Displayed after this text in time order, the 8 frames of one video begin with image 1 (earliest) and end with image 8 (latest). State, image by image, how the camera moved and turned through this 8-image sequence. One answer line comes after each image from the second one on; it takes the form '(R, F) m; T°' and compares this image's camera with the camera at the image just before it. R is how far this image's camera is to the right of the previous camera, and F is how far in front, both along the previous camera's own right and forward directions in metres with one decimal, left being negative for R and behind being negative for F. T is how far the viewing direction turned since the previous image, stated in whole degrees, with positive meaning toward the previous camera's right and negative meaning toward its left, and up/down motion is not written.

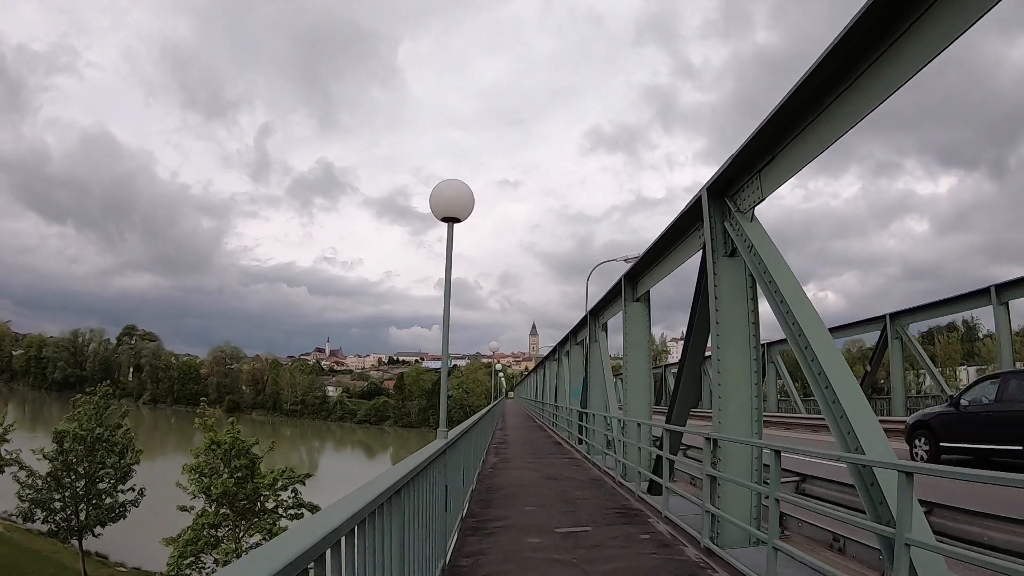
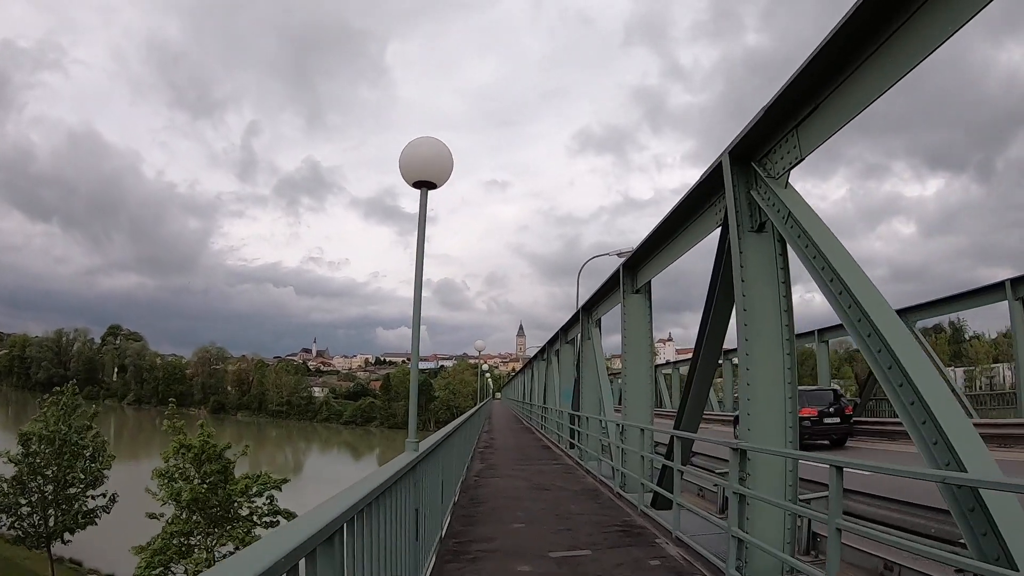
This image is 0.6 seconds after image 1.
(0.0, +0.5) m; +1°
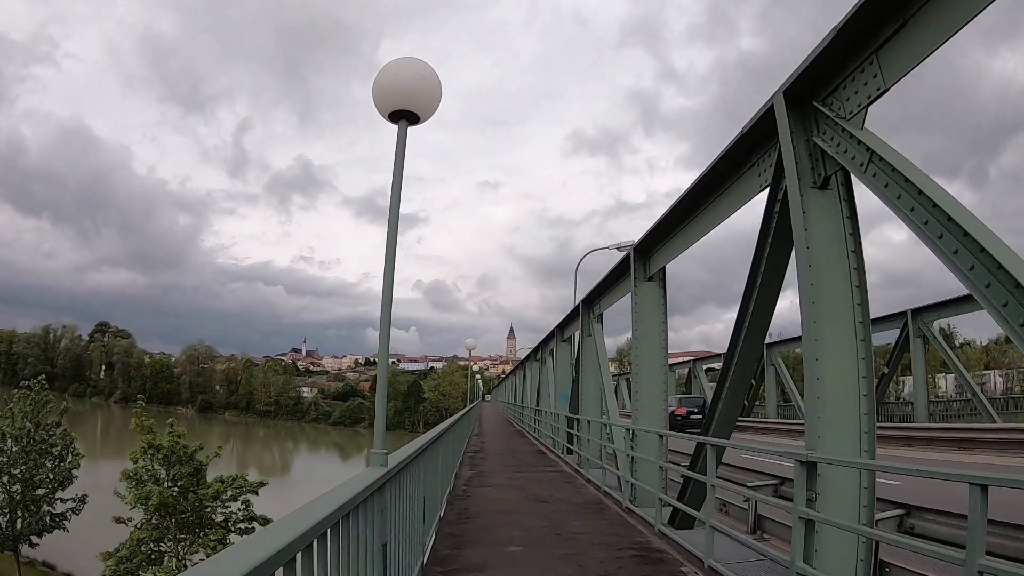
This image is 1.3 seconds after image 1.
(0.0, +0.5) m; +1°
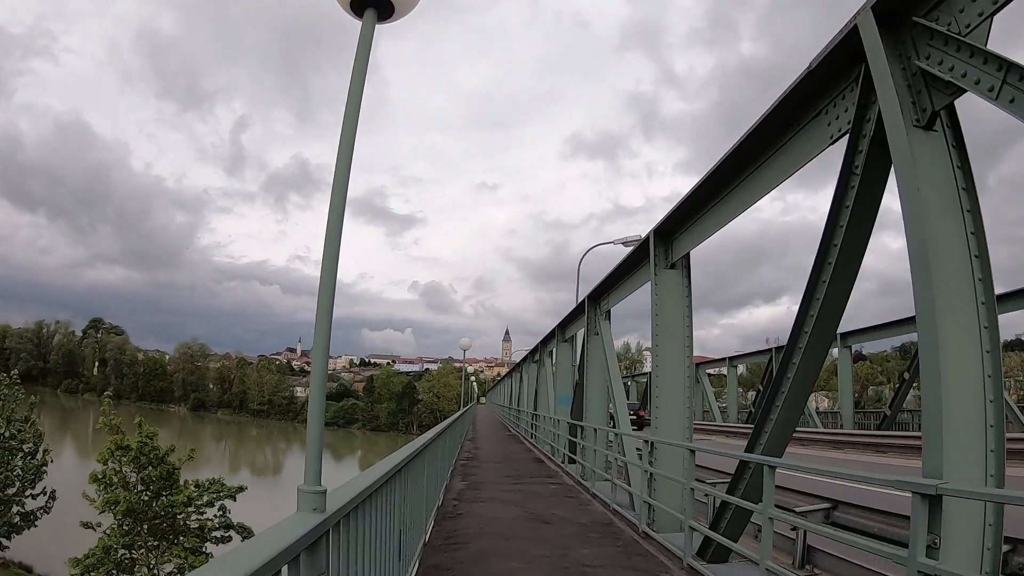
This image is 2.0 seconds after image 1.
(0.0, +0.5) m; 0°
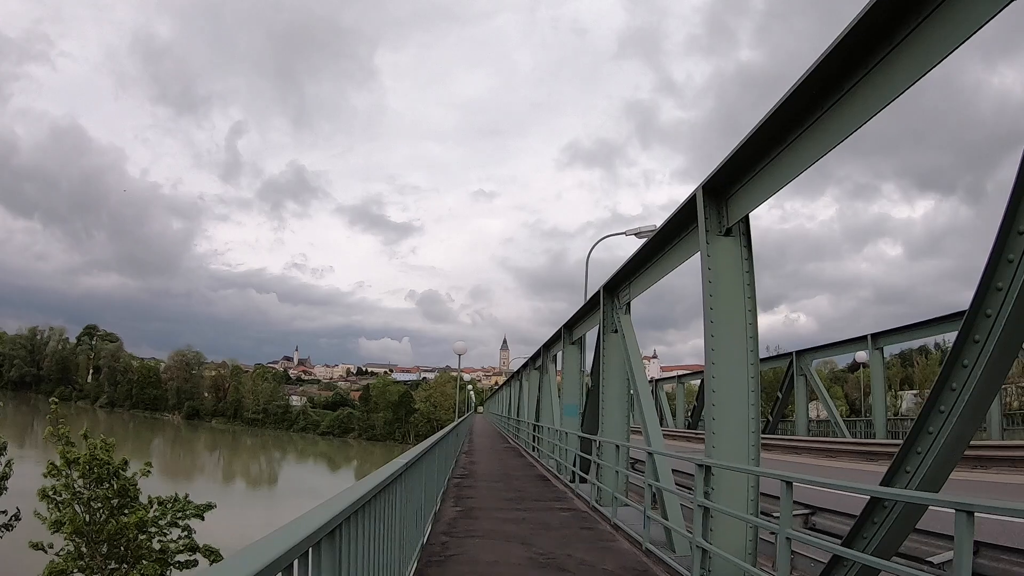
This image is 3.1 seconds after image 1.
(0.0, +0.8) m; 0°
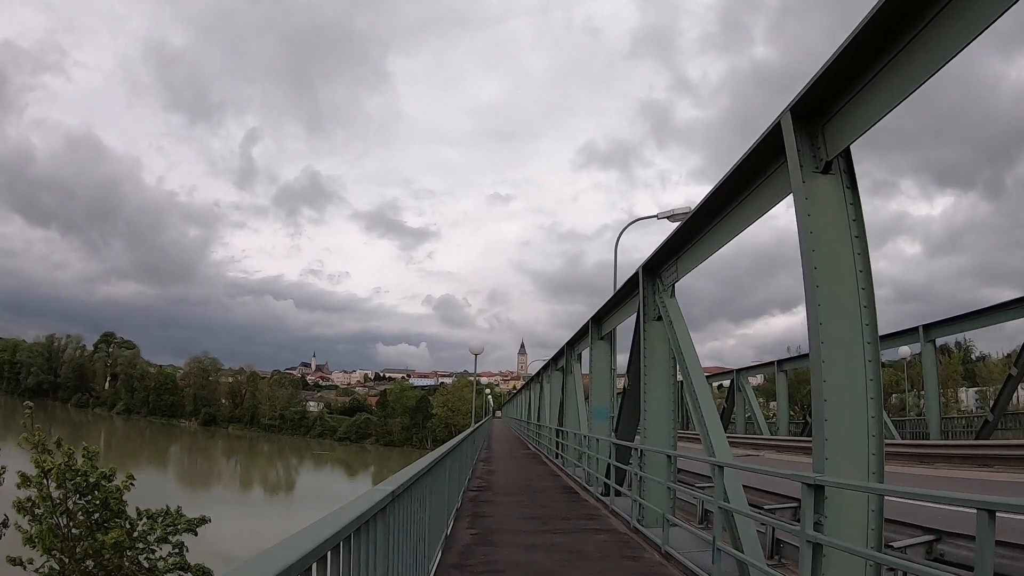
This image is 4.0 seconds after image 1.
(0.0, +0.7) m; -1°
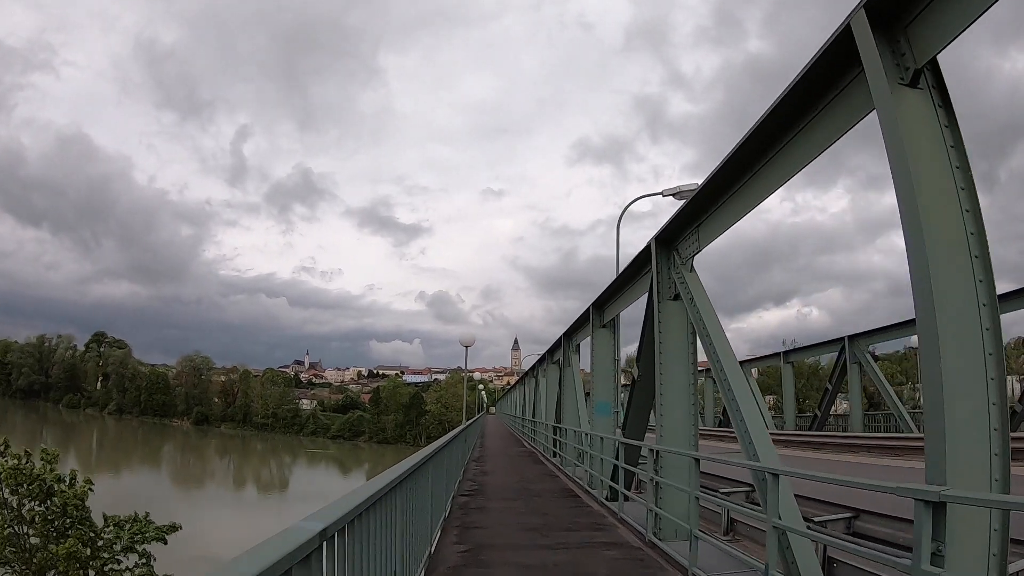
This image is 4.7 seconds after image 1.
(0.0, +0.5) m; +1°
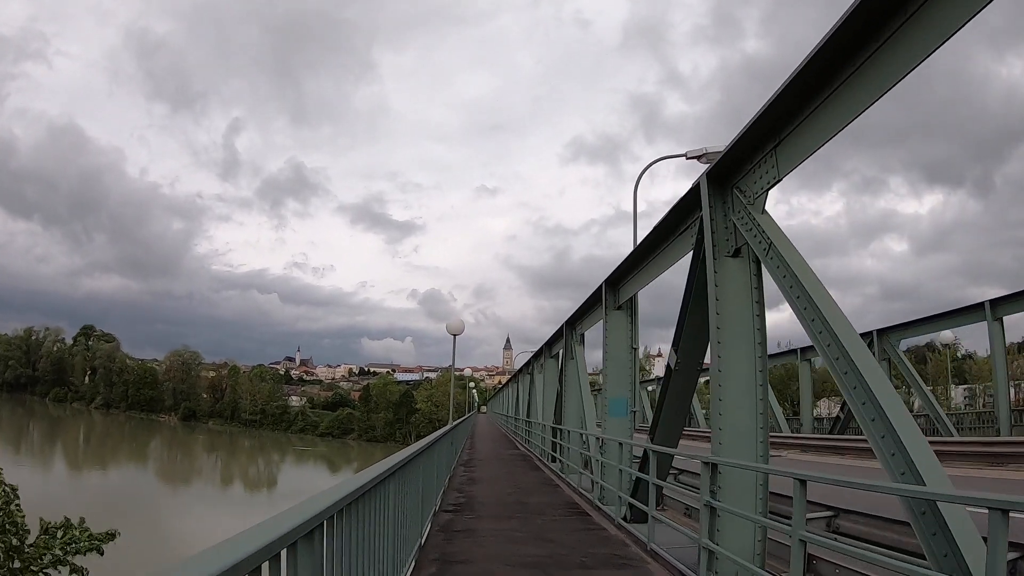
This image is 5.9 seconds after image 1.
(0.0, +0.8) m; +1°
